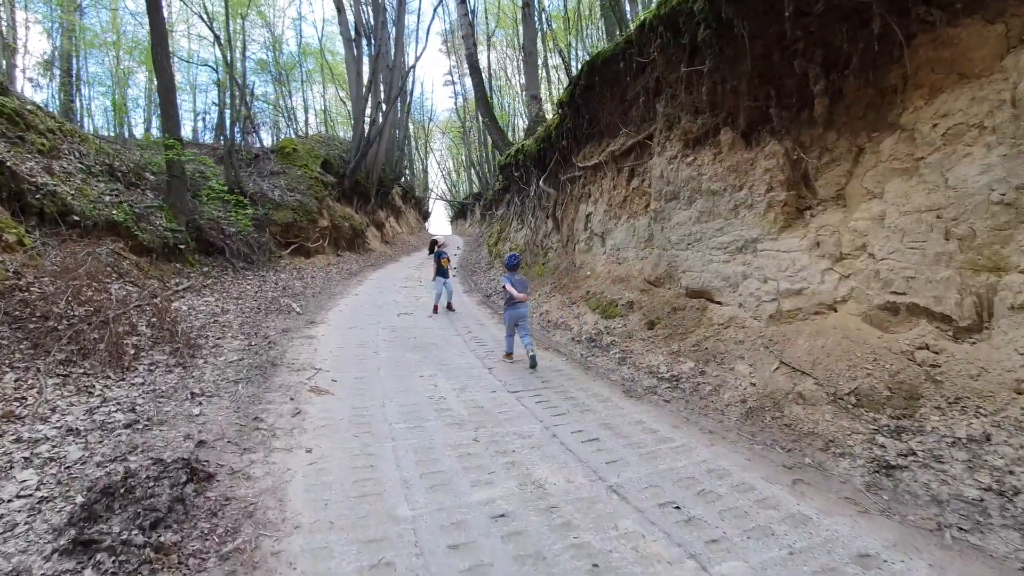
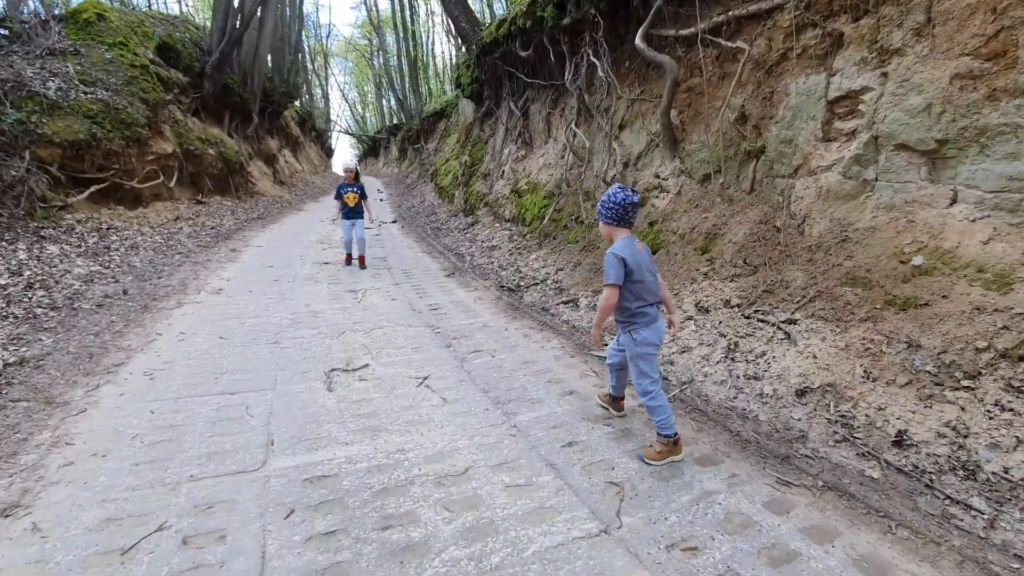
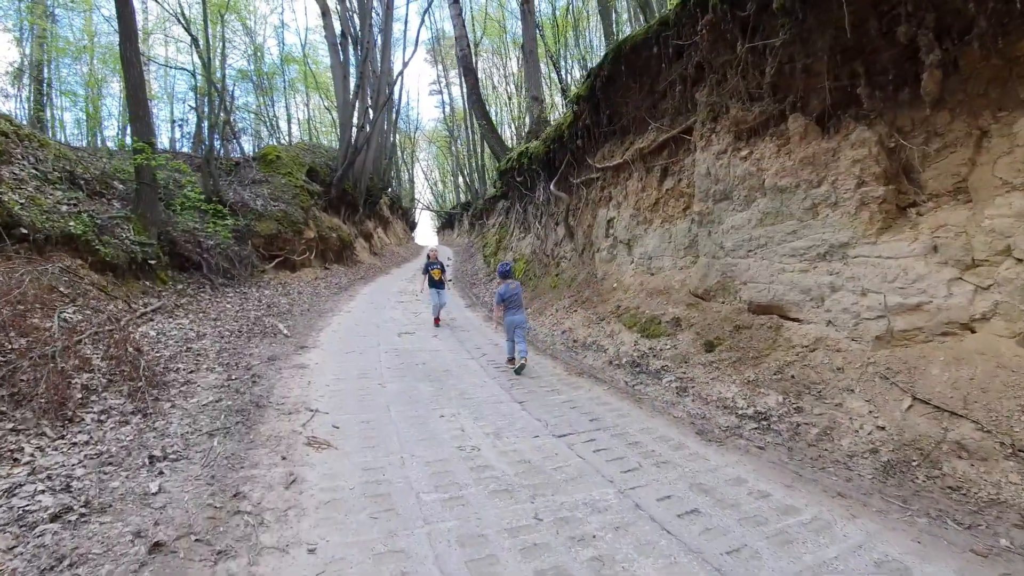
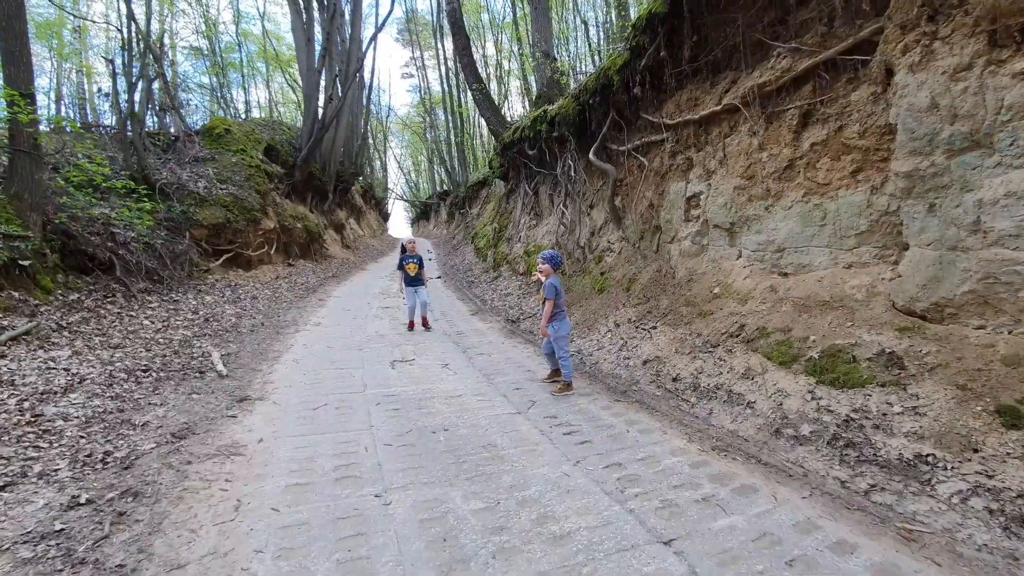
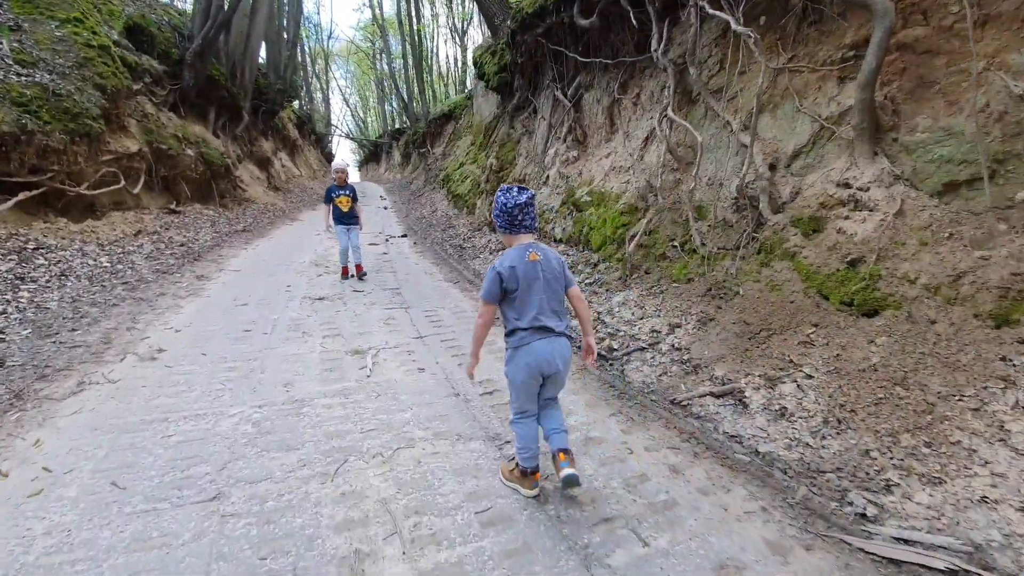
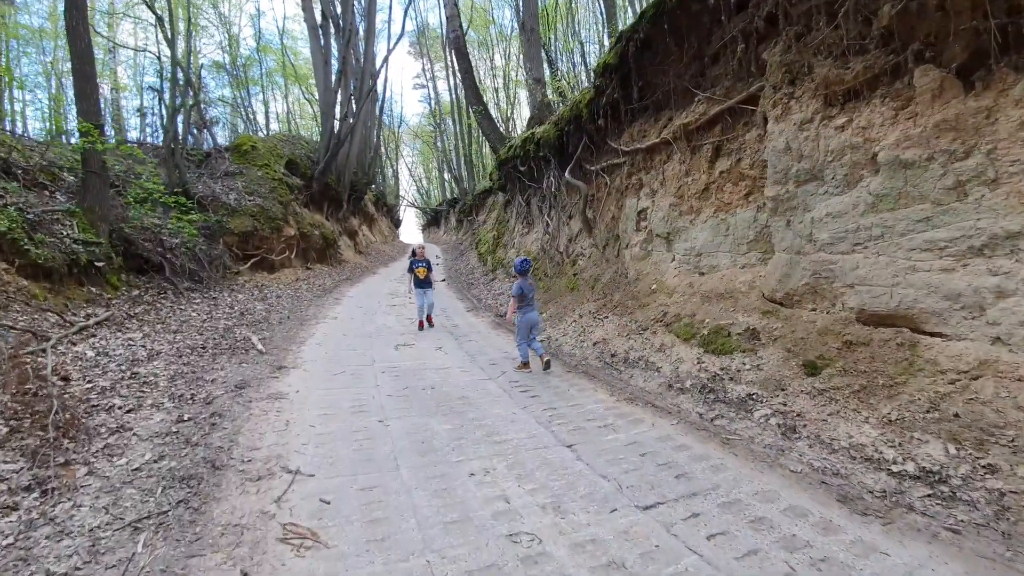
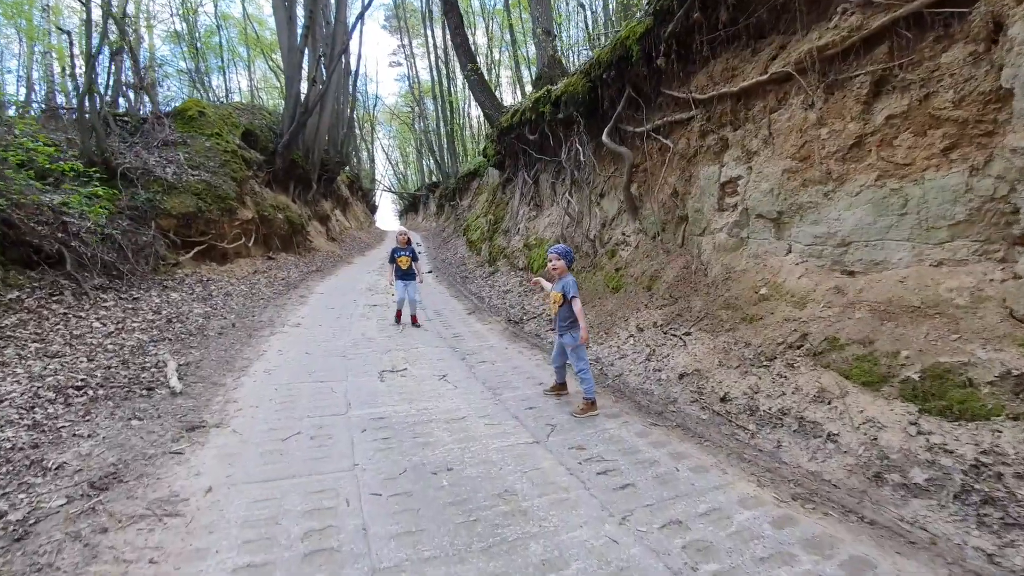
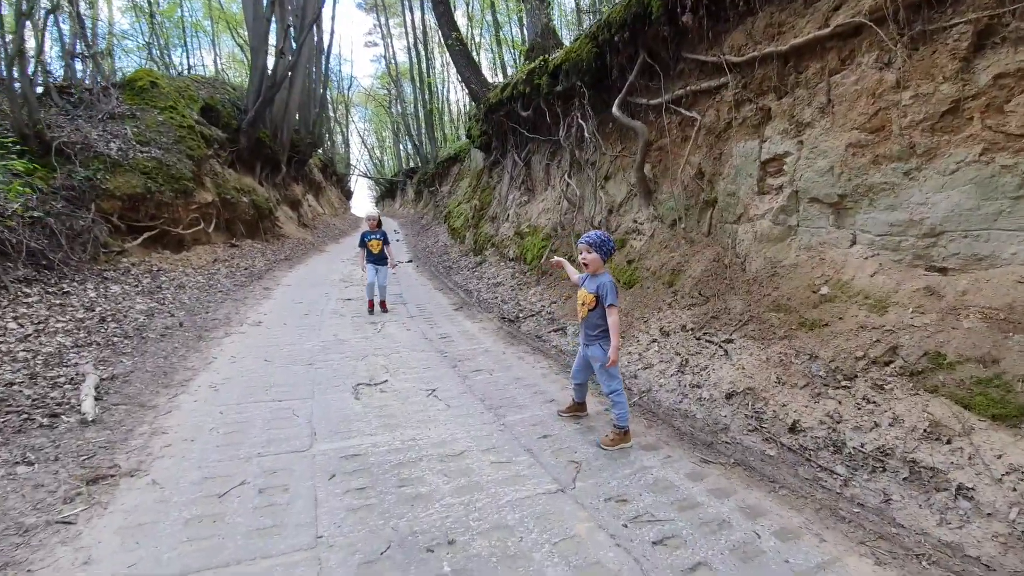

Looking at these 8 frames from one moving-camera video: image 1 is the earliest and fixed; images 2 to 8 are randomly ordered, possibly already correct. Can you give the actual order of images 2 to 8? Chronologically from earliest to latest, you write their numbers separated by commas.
3, 6, 4, 7, 8, 2, 5
